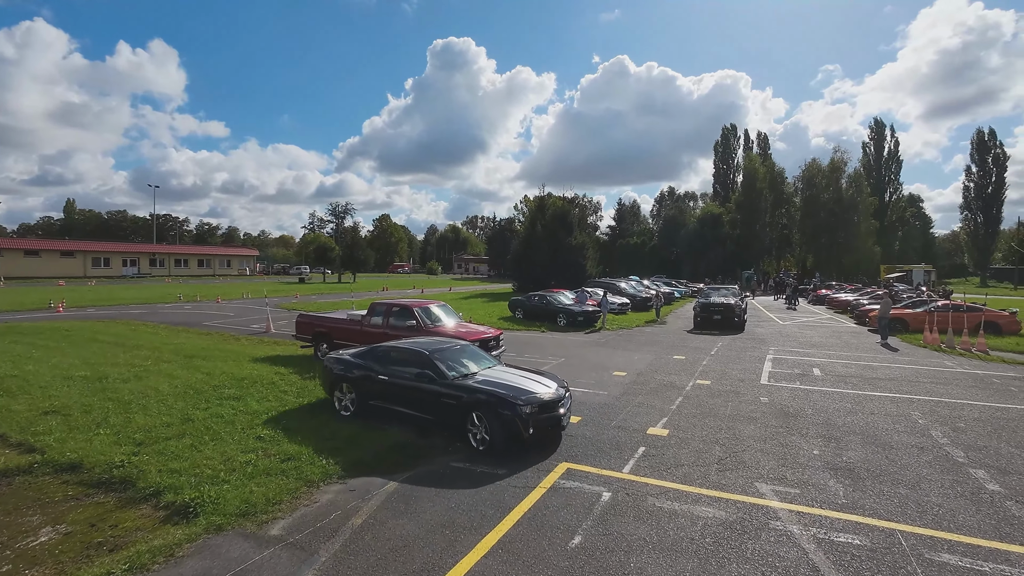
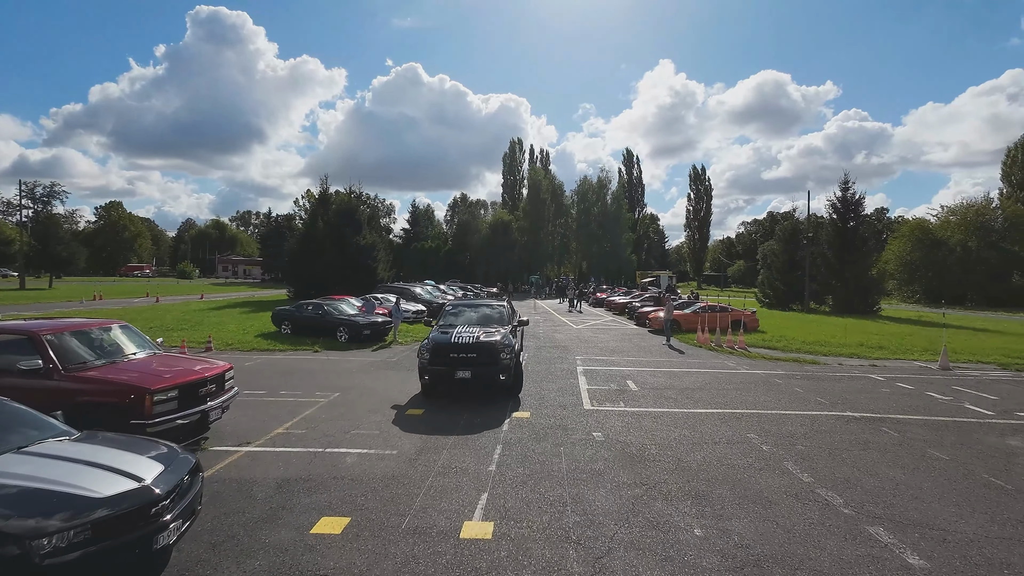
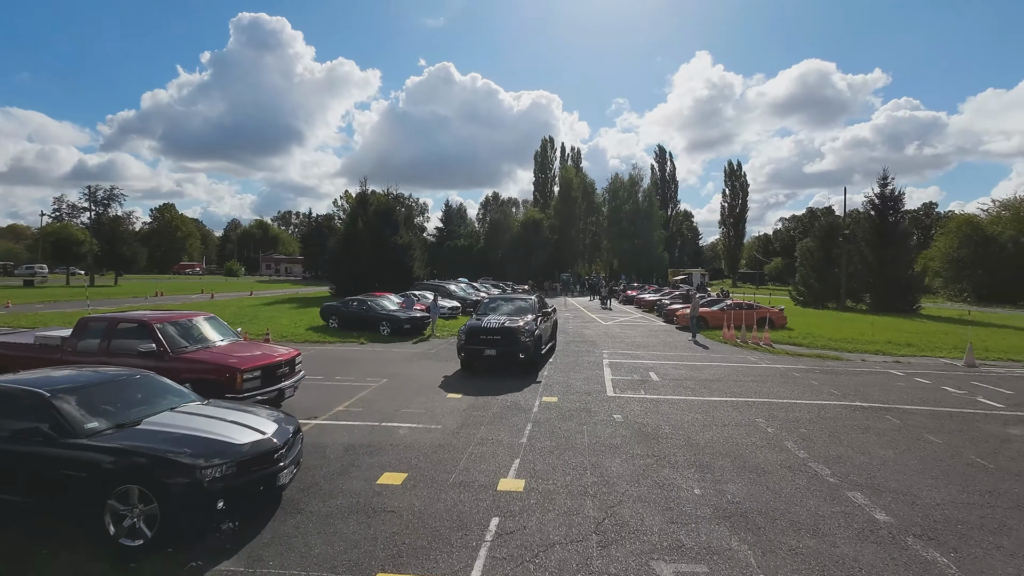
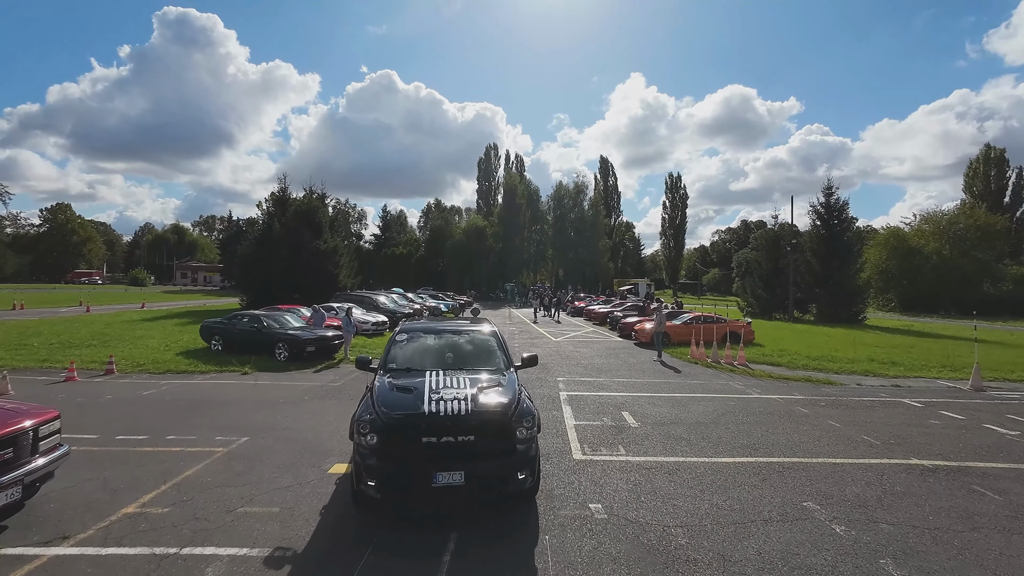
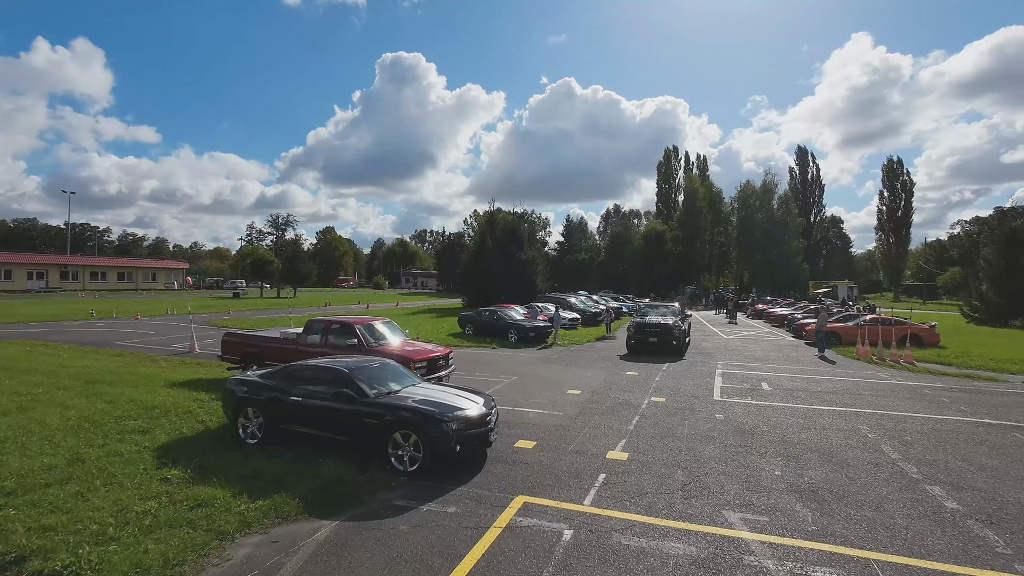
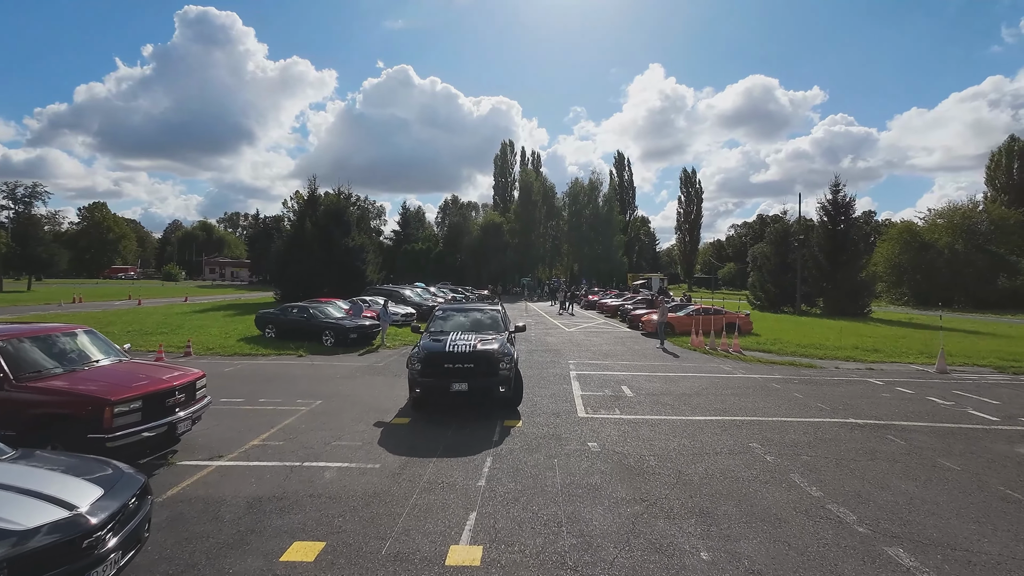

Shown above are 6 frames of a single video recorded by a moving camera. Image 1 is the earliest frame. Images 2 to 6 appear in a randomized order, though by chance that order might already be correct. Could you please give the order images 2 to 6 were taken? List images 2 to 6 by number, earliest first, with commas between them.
5, 3, 2, 6, 4
